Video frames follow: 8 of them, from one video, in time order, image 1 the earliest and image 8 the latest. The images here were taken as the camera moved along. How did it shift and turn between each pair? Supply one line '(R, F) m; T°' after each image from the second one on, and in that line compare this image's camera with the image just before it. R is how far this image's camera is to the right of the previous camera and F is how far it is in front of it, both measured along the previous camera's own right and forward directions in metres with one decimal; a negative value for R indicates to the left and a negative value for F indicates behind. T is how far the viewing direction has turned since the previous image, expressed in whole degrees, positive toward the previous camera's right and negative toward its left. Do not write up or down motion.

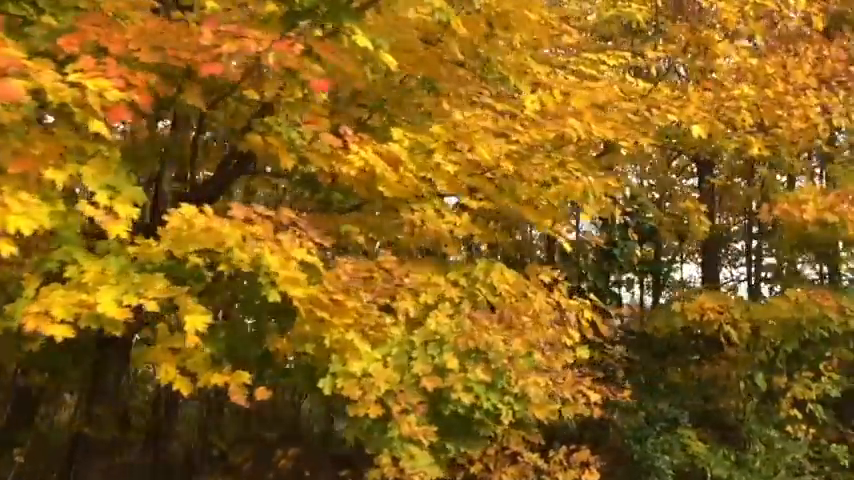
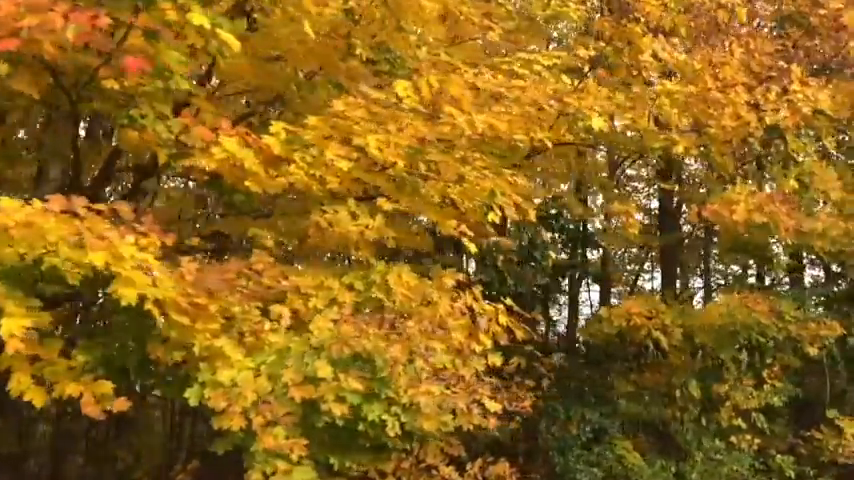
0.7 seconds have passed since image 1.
(+0.4, +0.3) m; +1°
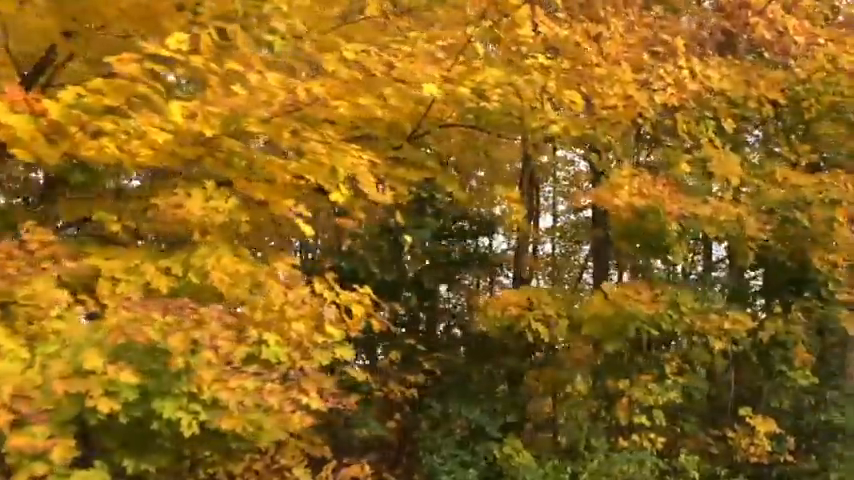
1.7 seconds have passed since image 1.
(+0.6, +0.4) m; +2°
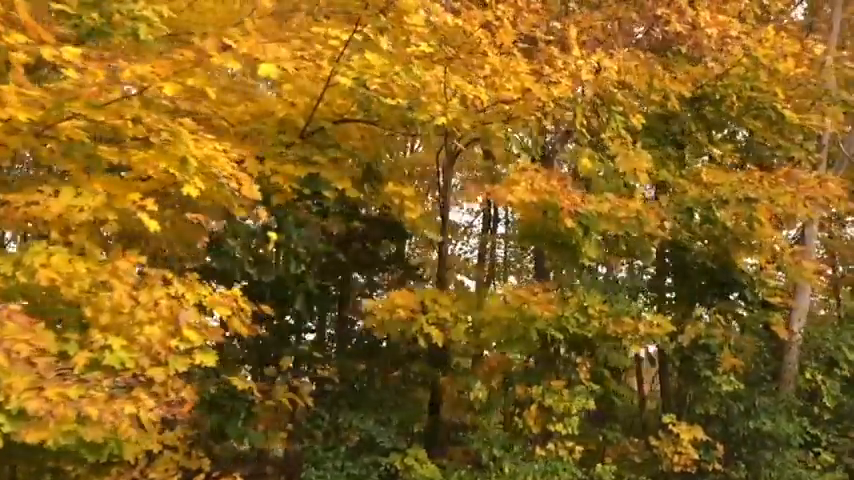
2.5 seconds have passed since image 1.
(+0.4, +0.3) m; +1°
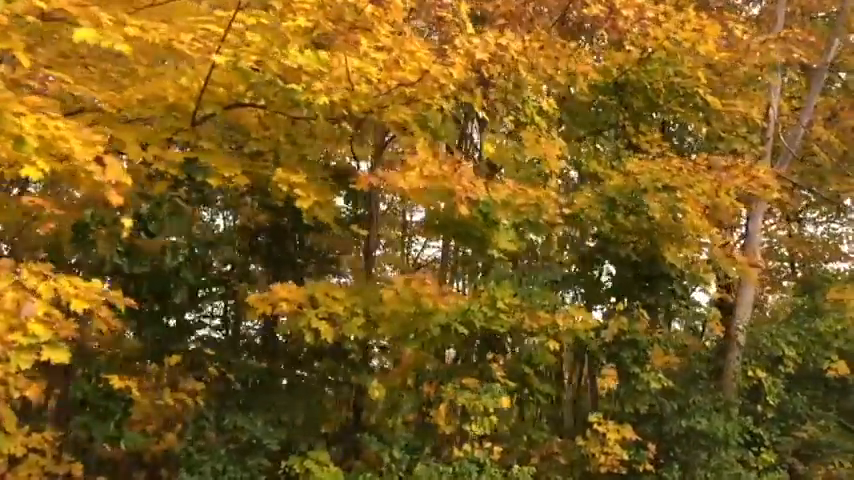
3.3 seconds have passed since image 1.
(+0.4, +0.3) m; +1°
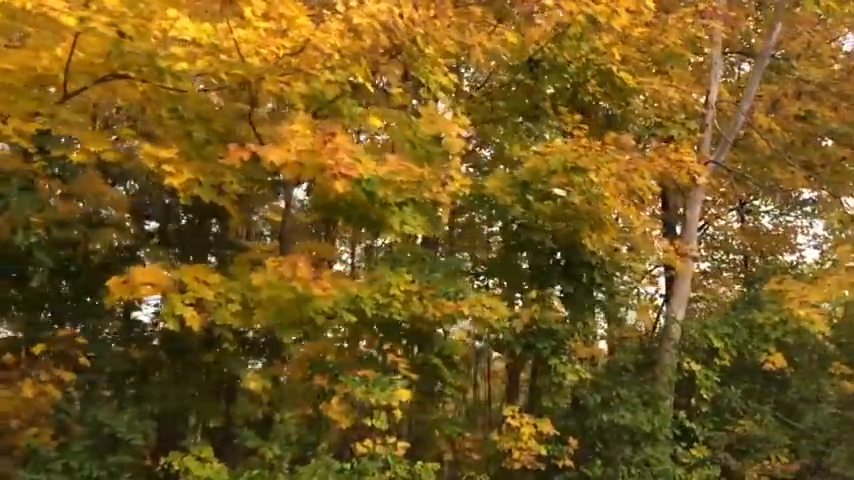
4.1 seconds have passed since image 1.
(+0.4, +0.4) m; +1°
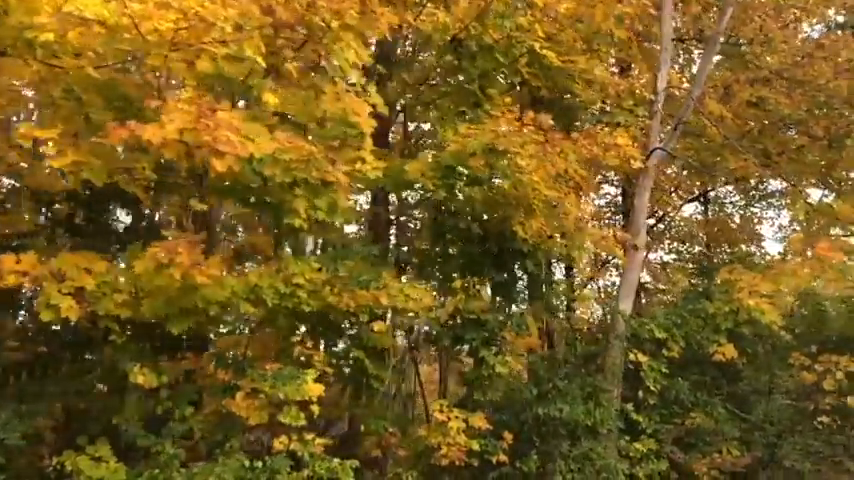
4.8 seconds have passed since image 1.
(+0.4, +0.3) m; +1°
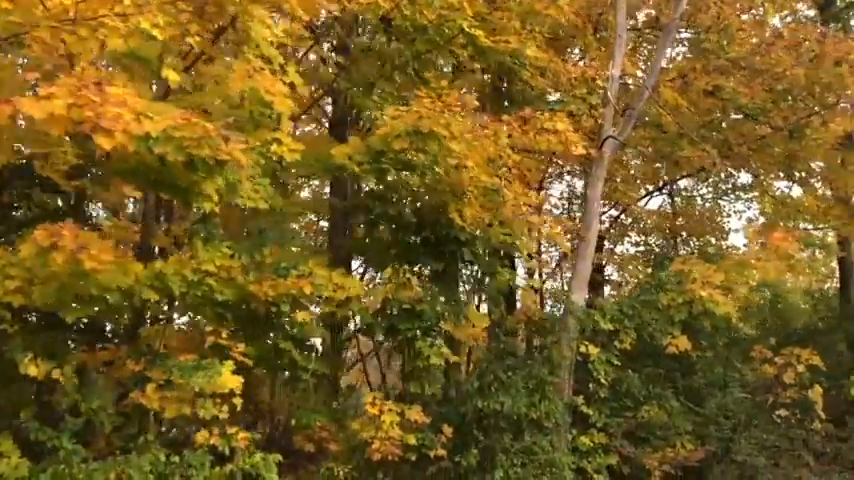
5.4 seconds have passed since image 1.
(+0.3, +0.2) m; +1°
